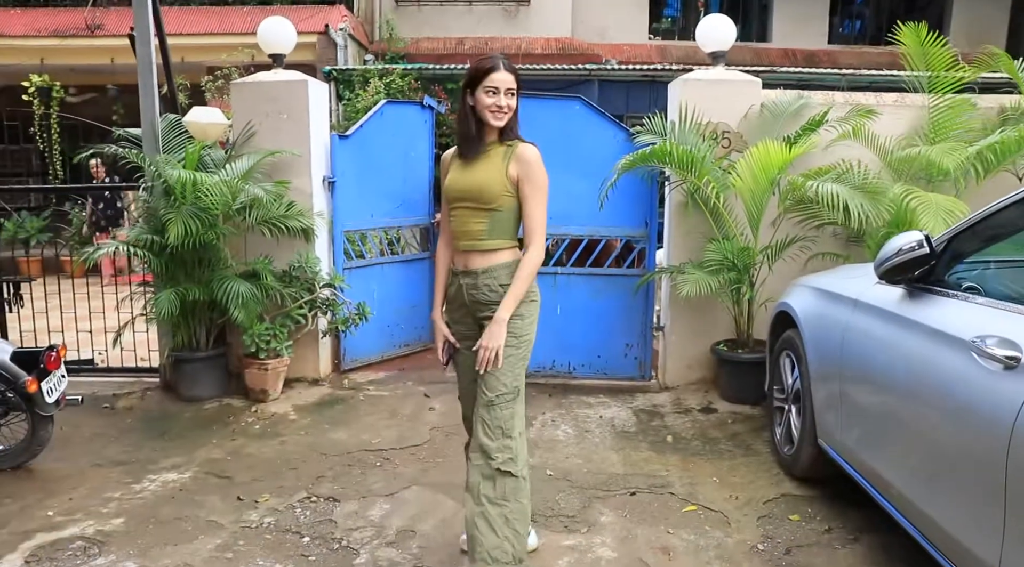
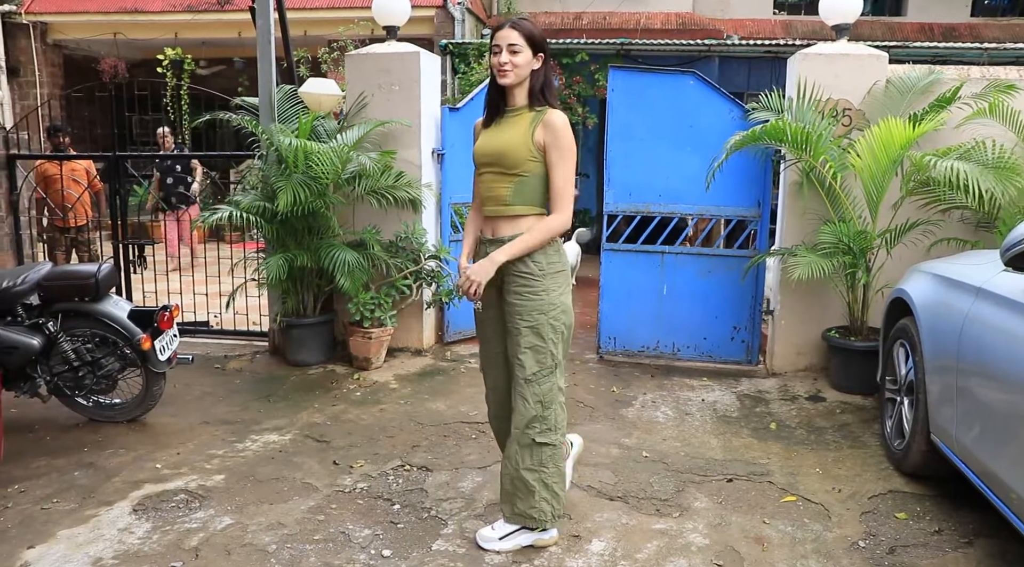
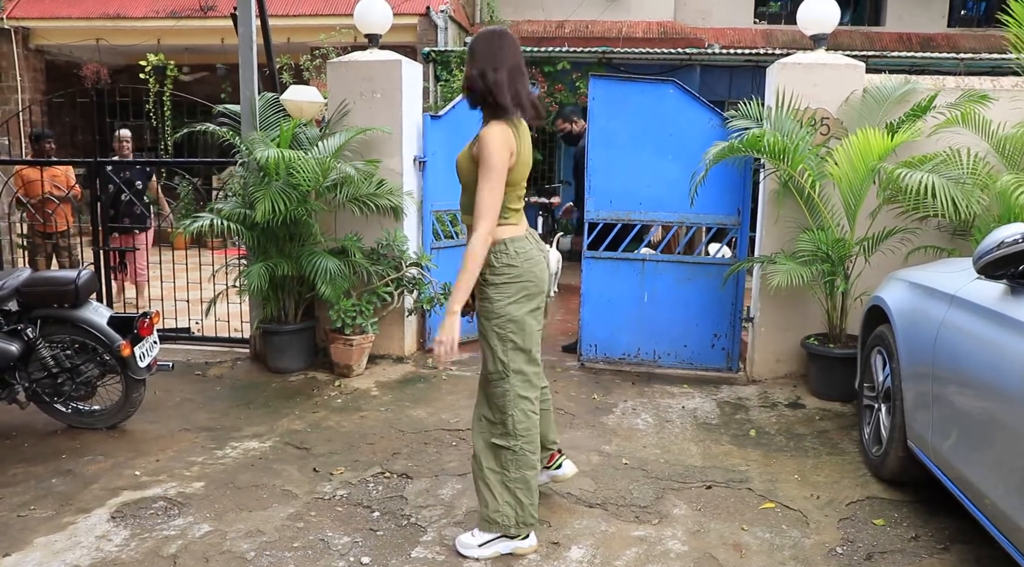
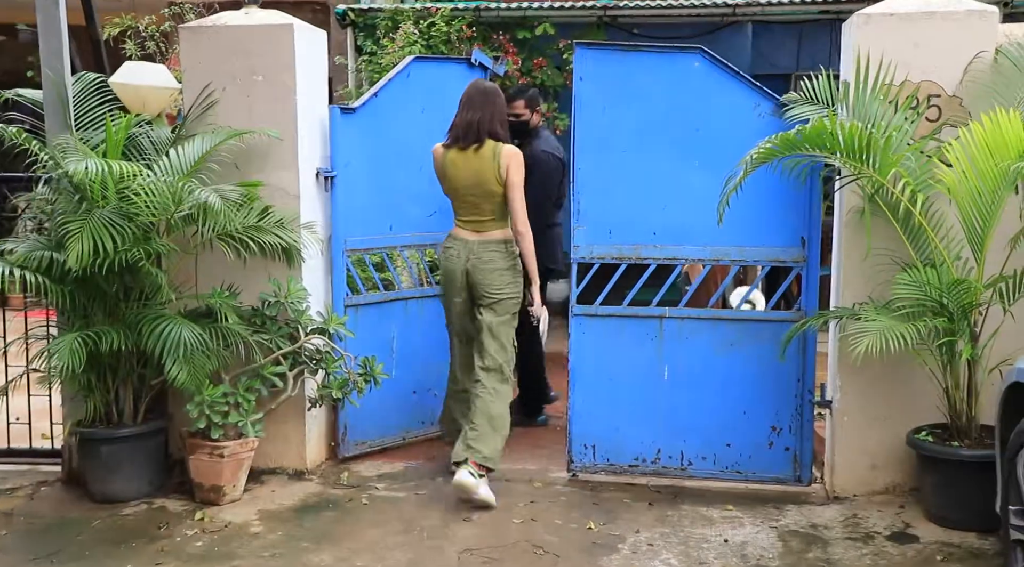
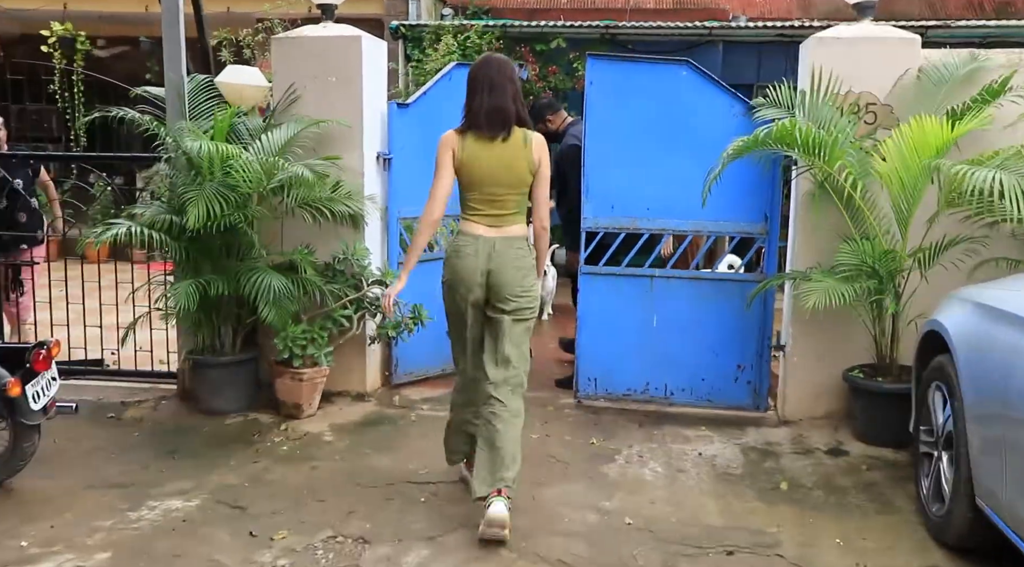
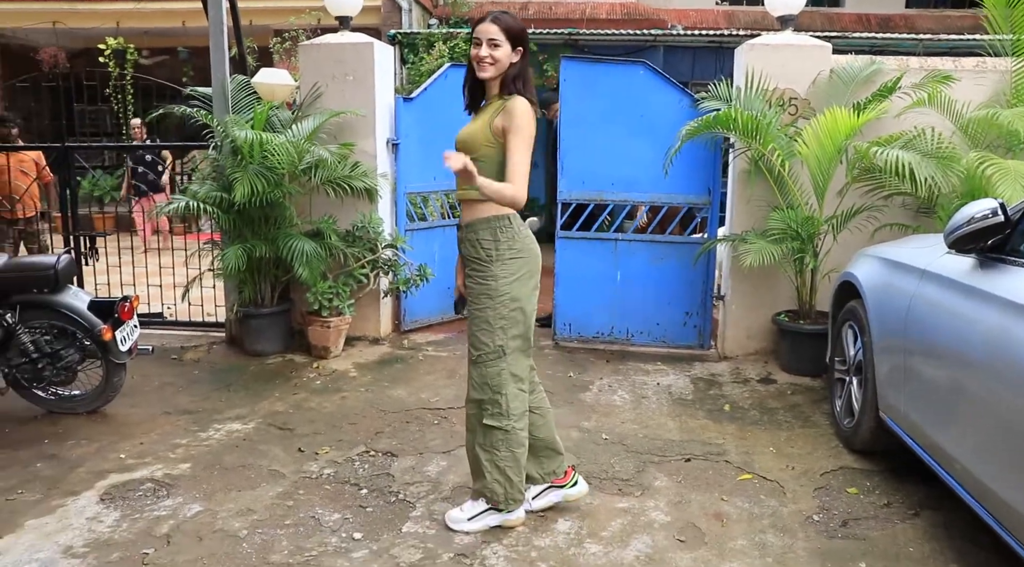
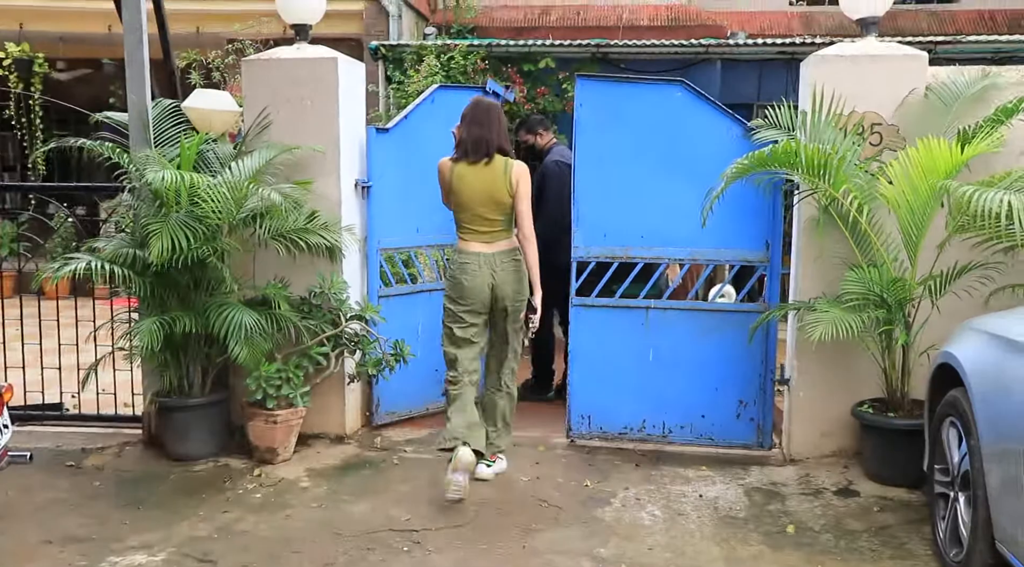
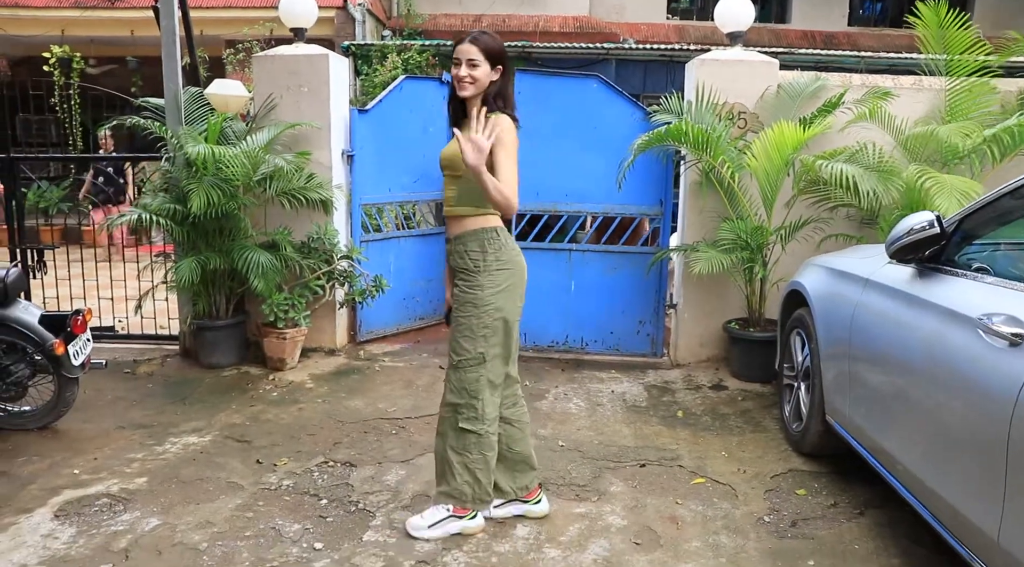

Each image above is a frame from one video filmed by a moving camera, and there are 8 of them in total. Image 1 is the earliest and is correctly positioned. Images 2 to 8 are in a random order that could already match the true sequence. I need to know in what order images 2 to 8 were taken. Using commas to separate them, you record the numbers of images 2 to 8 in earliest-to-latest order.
8, 6, 2, 3, 5, 7, 4
